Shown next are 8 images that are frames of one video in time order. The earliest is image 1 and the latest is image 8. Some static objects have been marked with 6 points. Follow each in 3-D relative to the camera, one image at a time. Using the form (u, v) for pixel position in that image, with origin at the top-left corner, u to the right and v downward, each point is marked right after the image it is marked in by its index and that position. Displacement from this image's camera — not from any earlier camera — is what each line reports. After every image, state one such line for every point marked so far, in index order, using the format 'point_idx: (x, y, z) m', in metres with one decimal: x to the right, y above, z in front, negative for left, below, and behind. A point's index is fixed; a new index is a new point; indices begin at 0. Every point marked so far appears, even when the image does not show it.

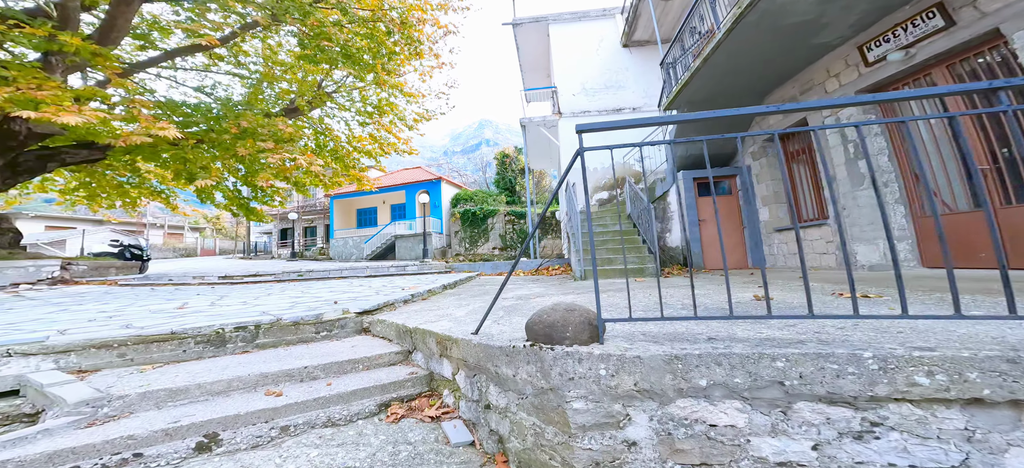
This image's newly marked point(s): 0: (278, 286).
0: (-3.6, -0.8, +5.6) m
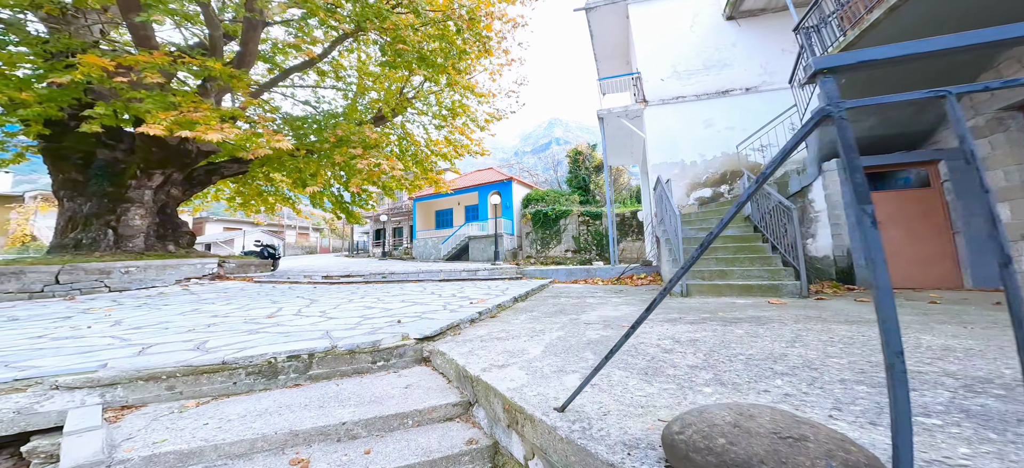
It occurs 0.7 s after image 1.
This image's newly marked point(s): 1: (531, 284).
0: (-2.4, -0.9, +5.7) m
1: (+0.4, -0.7, +5.2) m
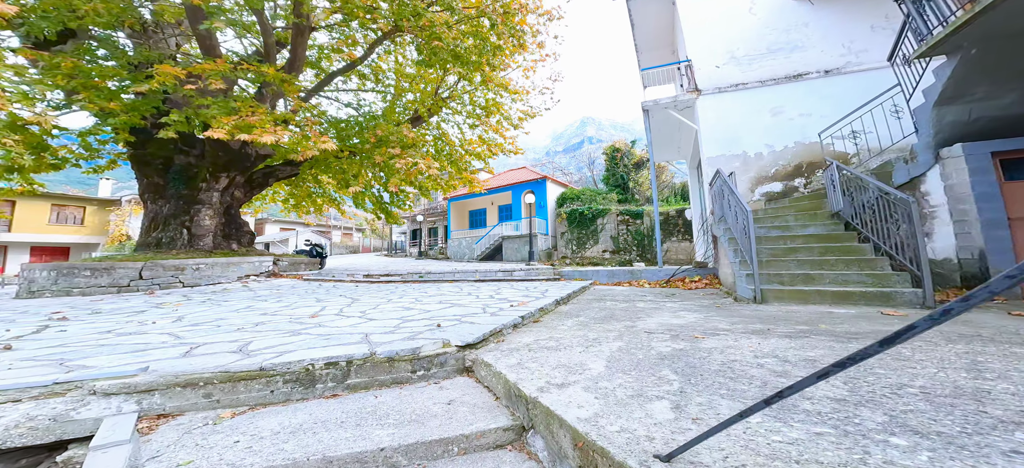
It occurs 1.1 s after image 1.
0: (-1.8, -0.9, +5.7) m
1: (+0.9, -0.7, +4.9) m
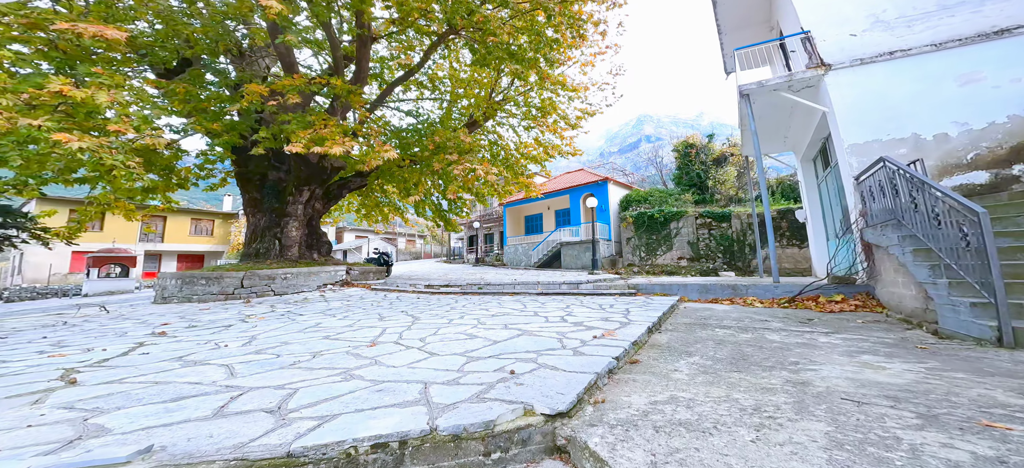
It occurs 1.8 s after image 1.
0: (-0.7, -1.1, +5.3) m
1: (+1.8, -0.8, +4.1) m
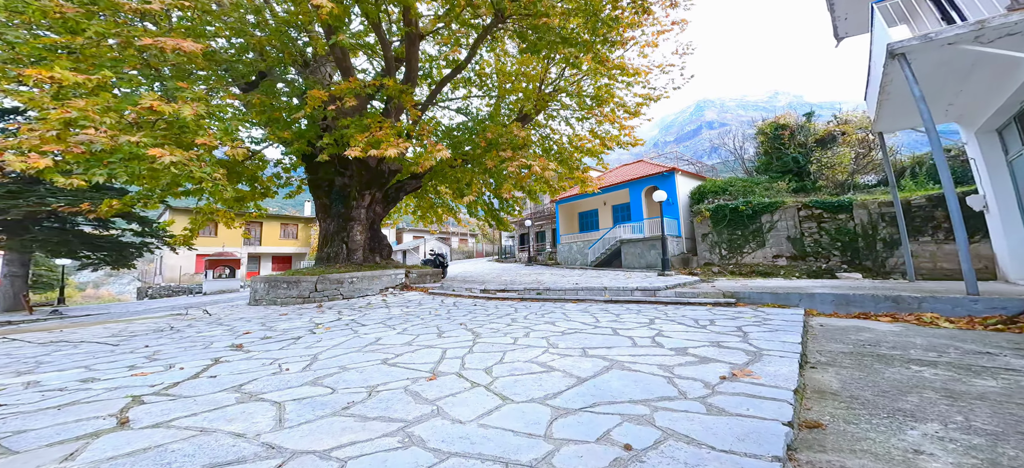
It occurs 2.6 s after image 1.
0: (+0.2, -1.1, +4.8) m
1: (+2.5, -0.8, +3.2) m
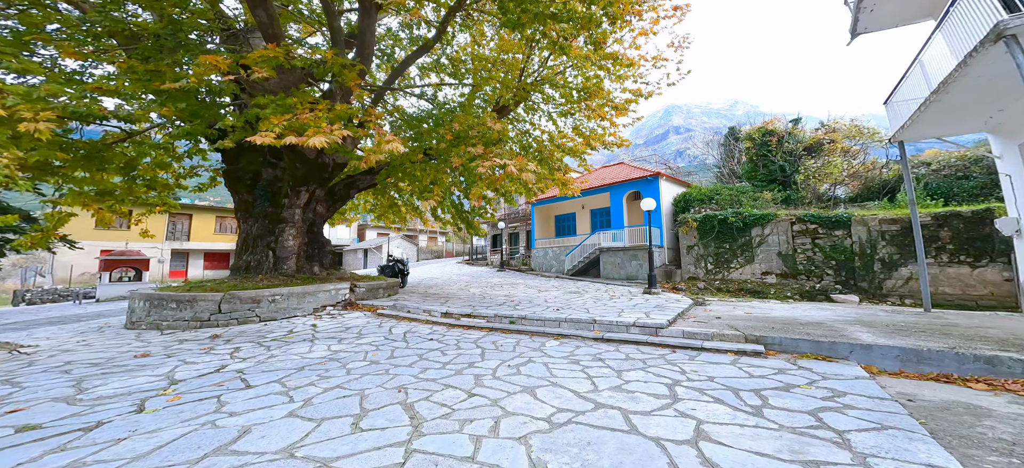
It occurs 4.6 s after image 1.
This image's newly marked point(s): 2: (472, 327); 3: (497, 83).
0: (-0.2, -1.3, +3.5) m
1: (+2.3, -1.1, +2.2) m
2: (-0.7, -1.4, +5.4) m
3: (-0.4, +3.4, +7.9) m
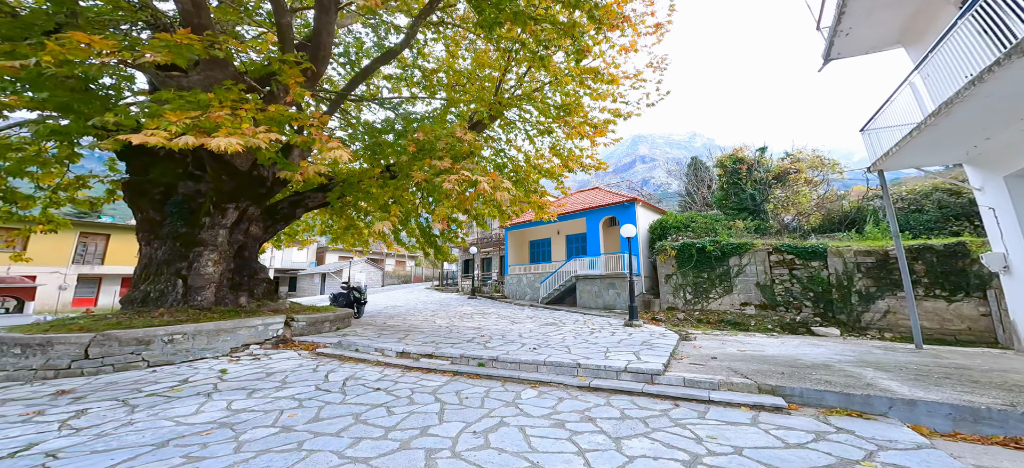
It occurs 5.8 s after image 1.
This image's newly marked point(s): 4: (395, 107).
0: (-0.4, -1.5, +2.6) m
1: (+2.1, -1.2, +1.6) m
2: (-1.1, -1.7, +4.4) m
3: (-0.9, +2.9, +7.3) m
4: (-2.8, +2.8, +7.5) m
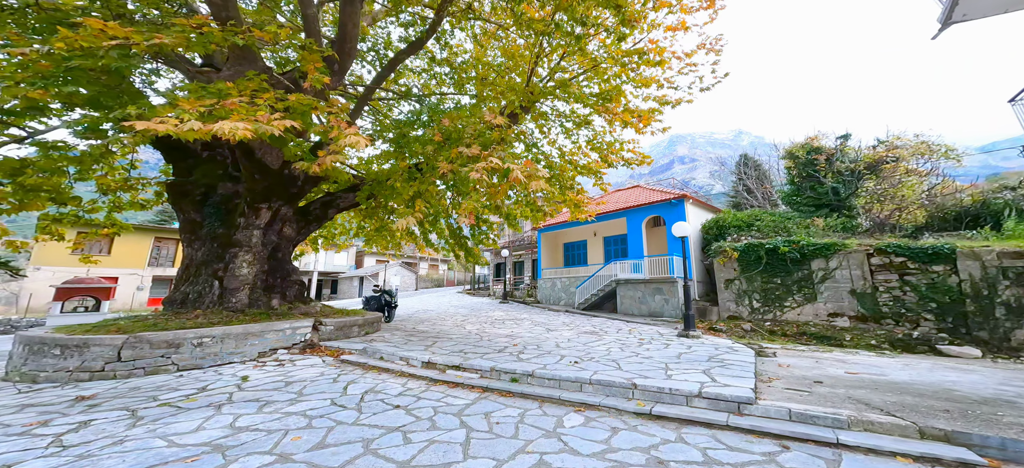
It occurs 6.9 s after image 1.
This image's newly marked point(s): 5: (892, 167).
0: (-0.1, -1.4, +2.0) m
1: (+2.3, -1.1, +0.6) m
2: (-0.6, -1.7, +3.8) m
3: (-0.1, +2.9, +6.8) m
4: (-1.9, +2.7, +7.2) m
5: (+9.6, +1.7, +8.7) m
